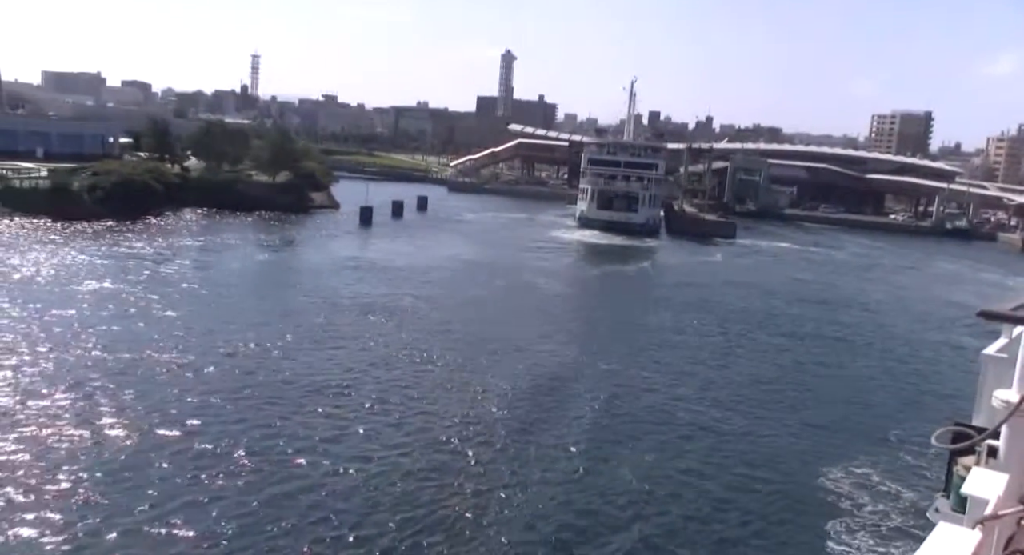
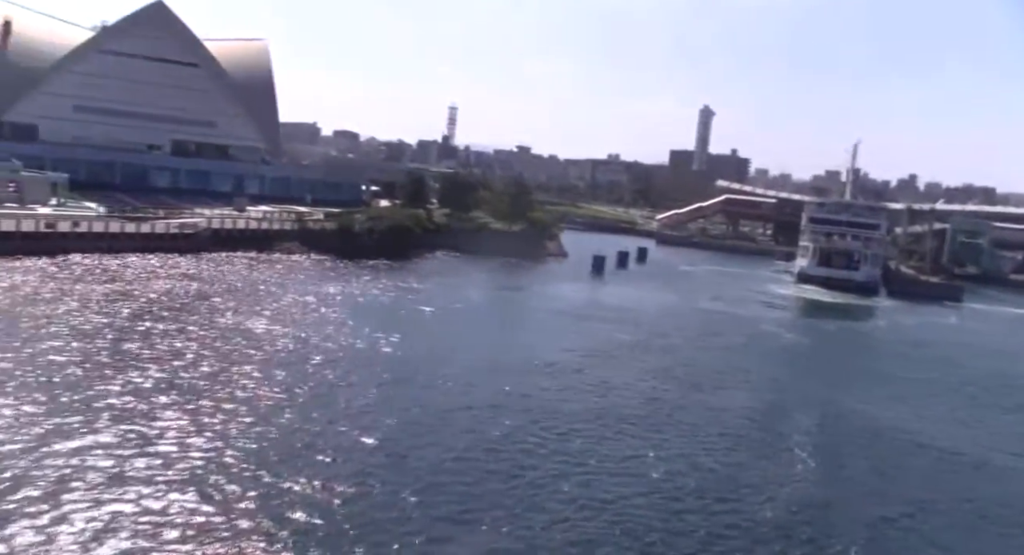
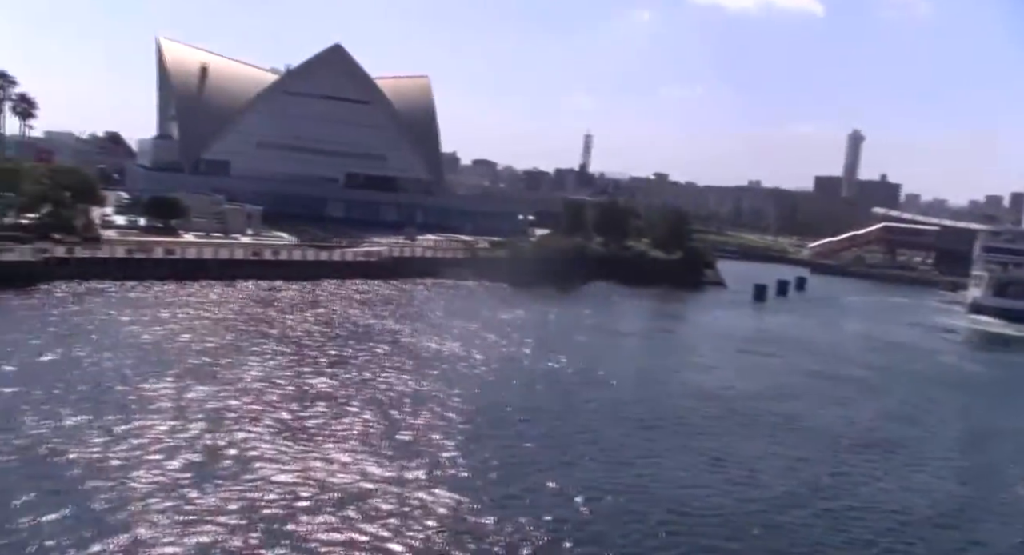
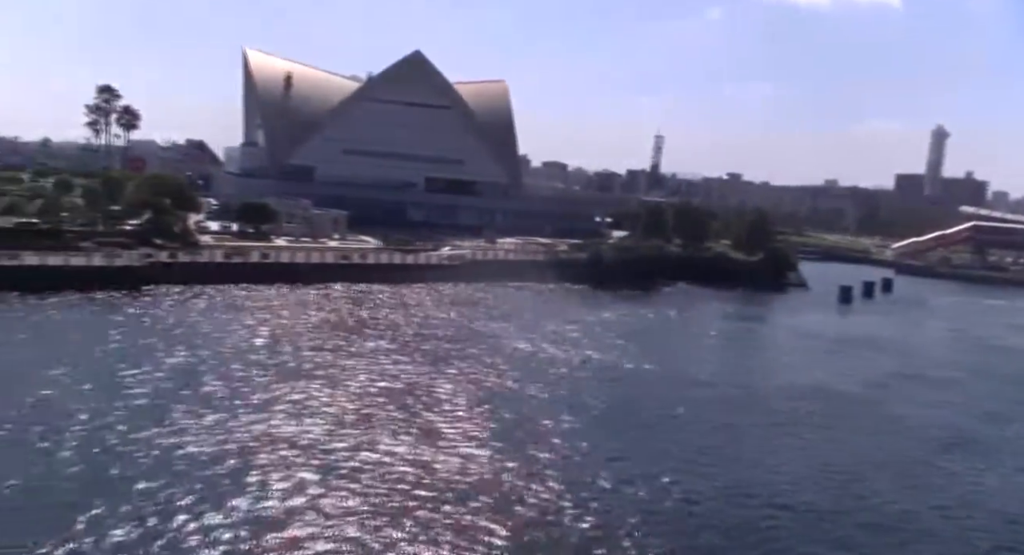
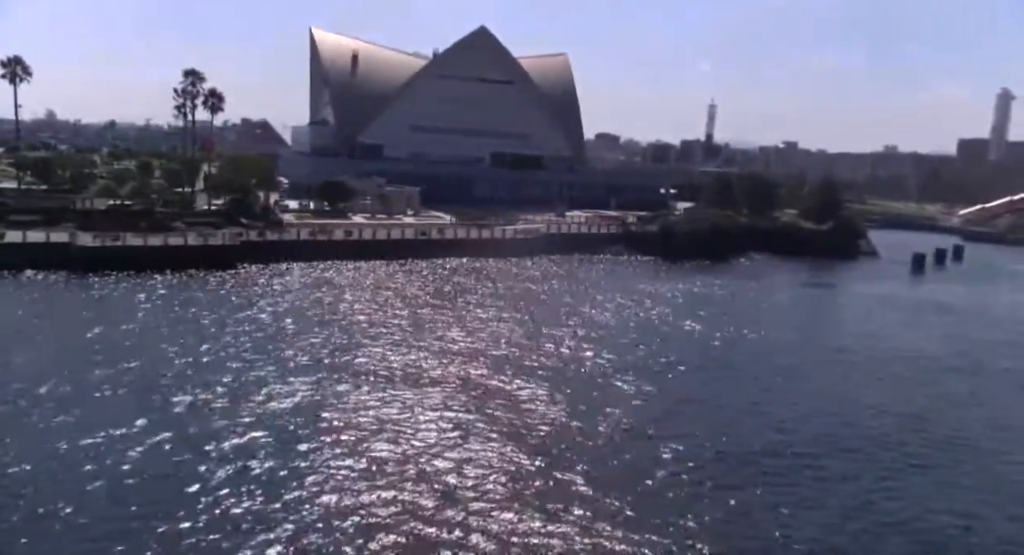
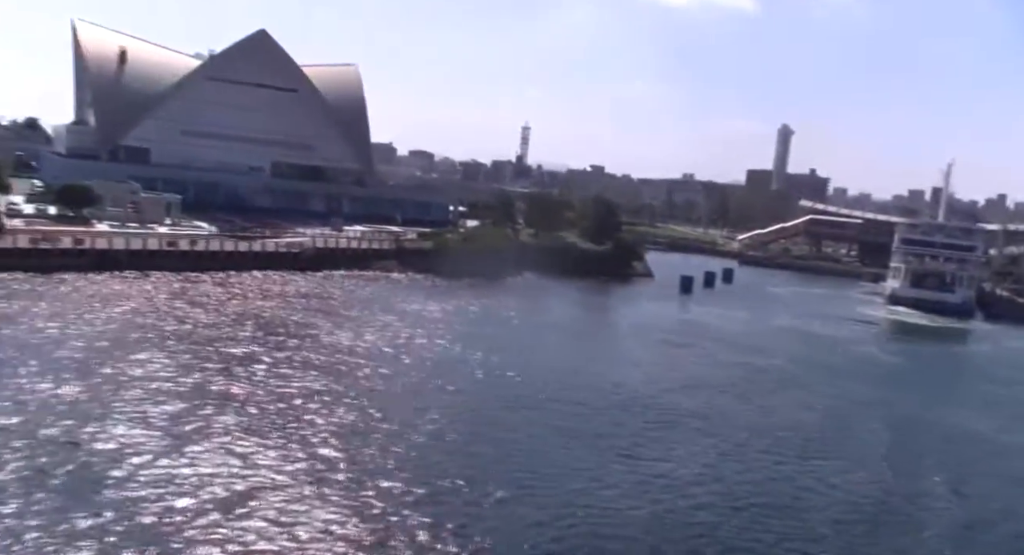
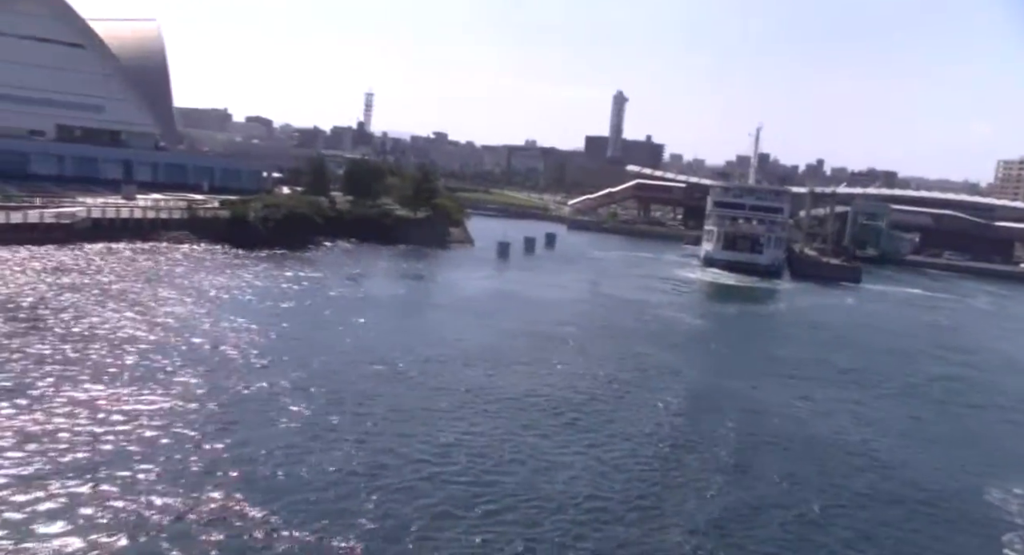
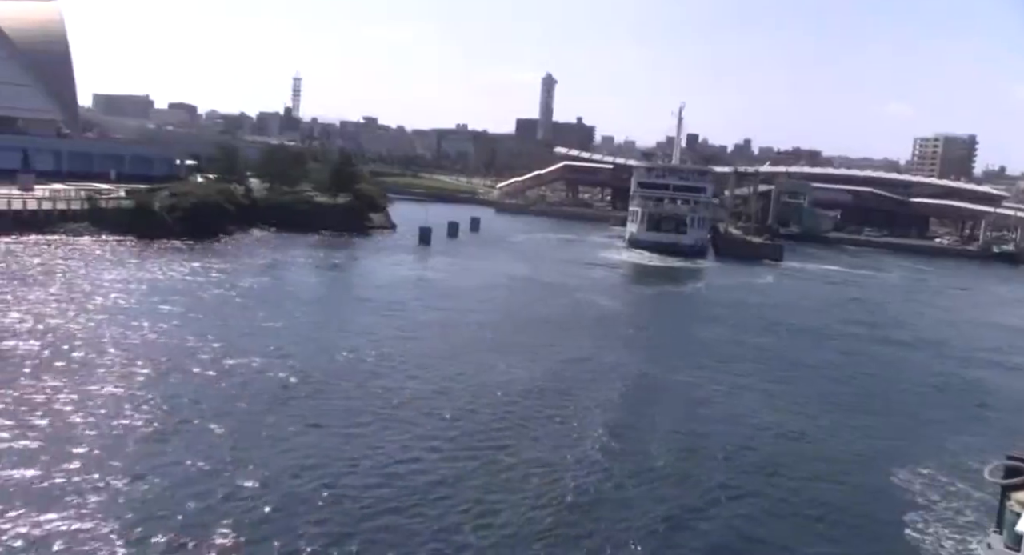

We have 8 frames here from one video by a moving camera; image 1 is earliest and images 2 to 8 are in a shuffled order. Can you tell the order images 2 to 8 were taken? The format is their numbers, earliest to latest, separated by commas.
8, 7, 2, 6, 3, 4, 5
